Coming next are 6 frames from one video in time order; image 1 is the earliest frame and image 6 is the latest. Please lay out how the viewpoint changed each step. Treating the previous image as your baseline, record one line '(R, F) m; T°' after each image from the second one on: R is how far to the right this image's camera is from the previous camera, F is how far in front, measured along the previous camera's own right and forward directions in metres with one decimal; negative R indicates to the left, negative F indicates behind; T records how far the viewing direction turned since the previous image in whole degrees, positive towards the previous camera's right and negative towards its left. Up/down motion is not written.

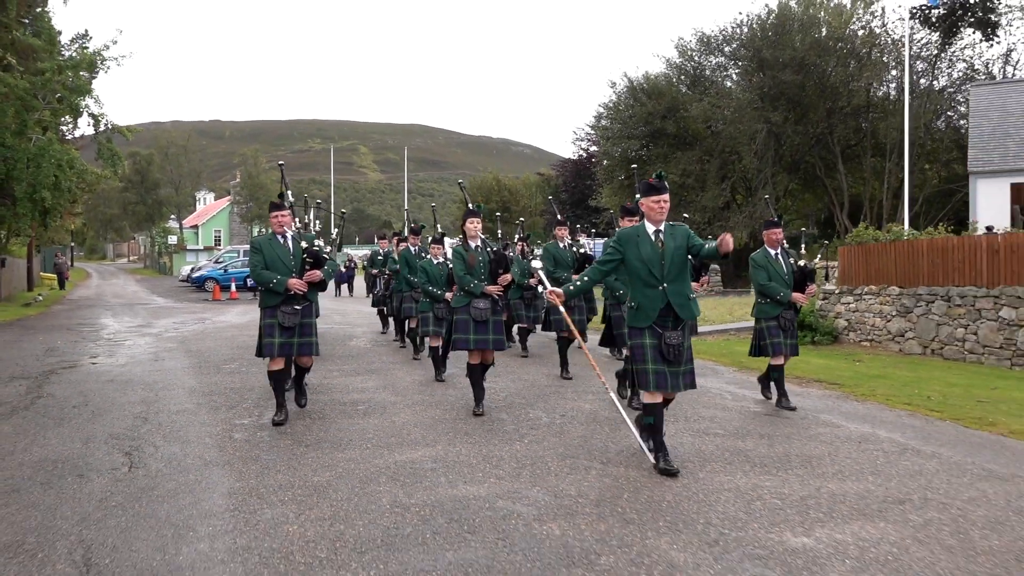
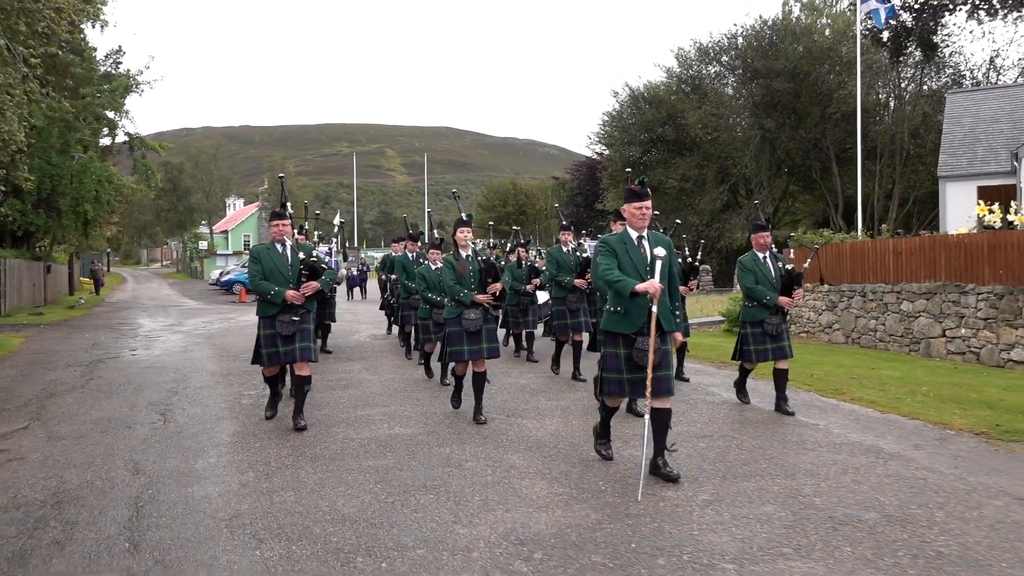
(+0.8, -1.8) m; -2°
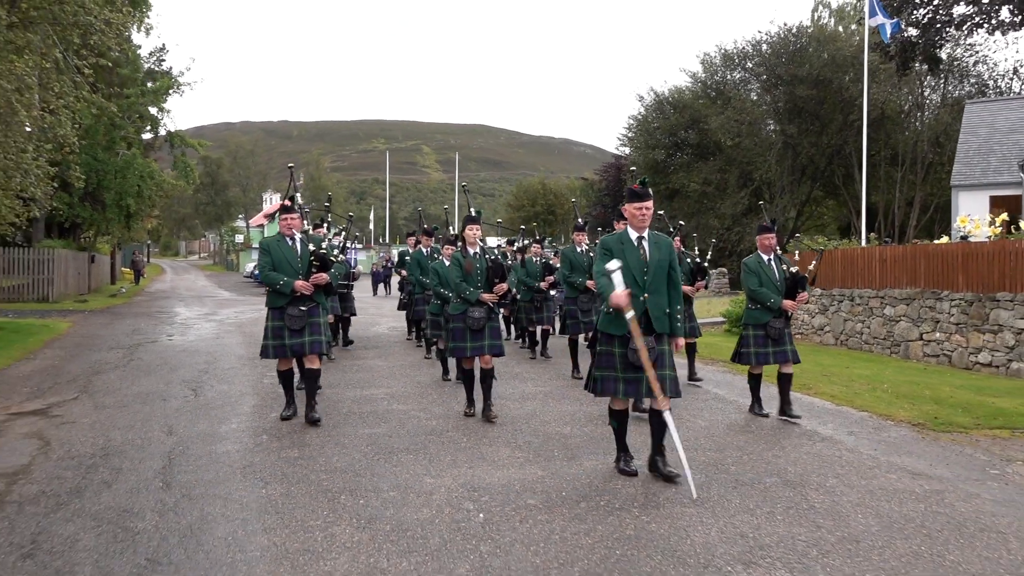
(+0.4, -0.9) m; -2°
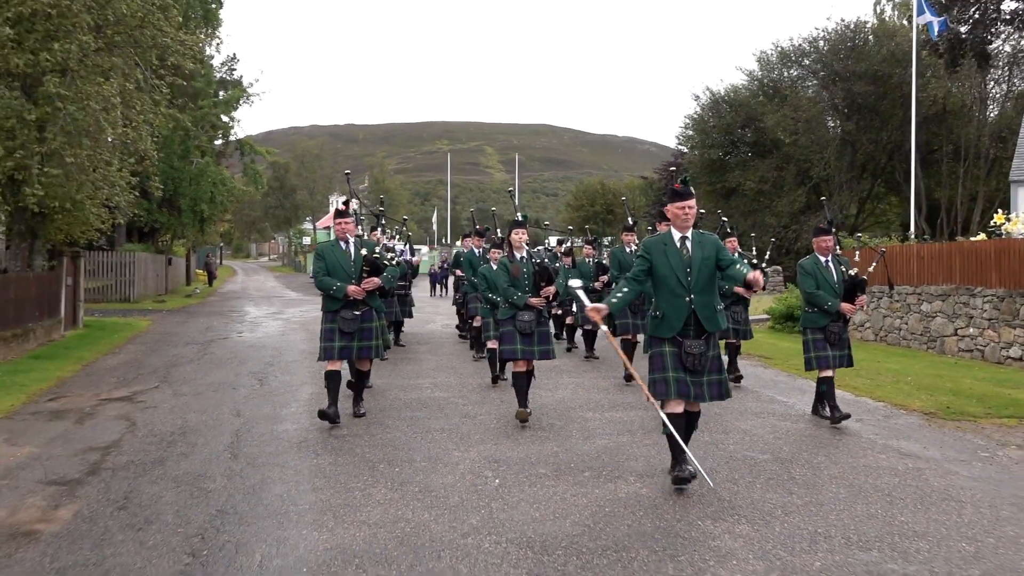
(+0.3, -0.7) m; -4°
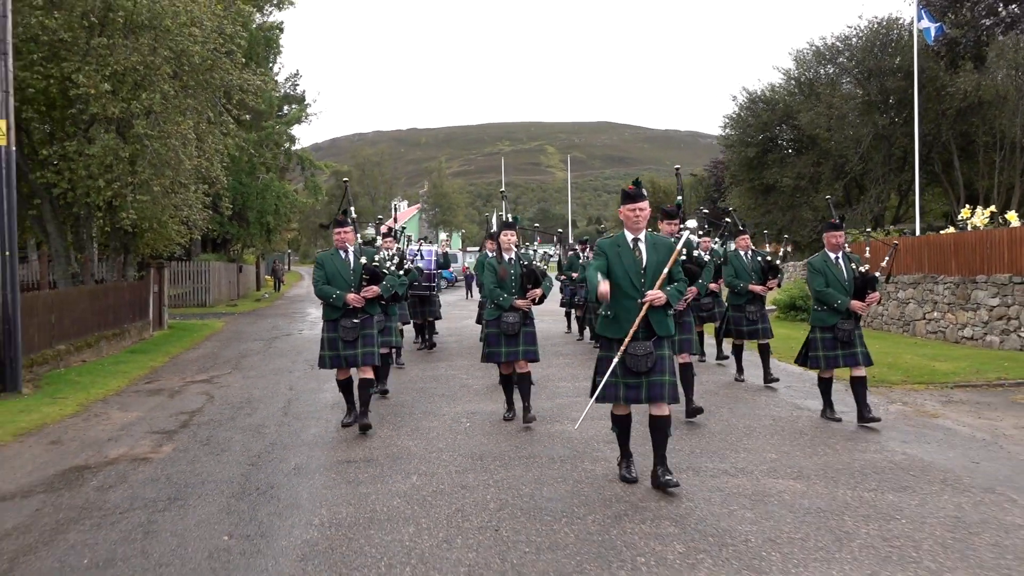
(+0.8, -1.8) m; -4°
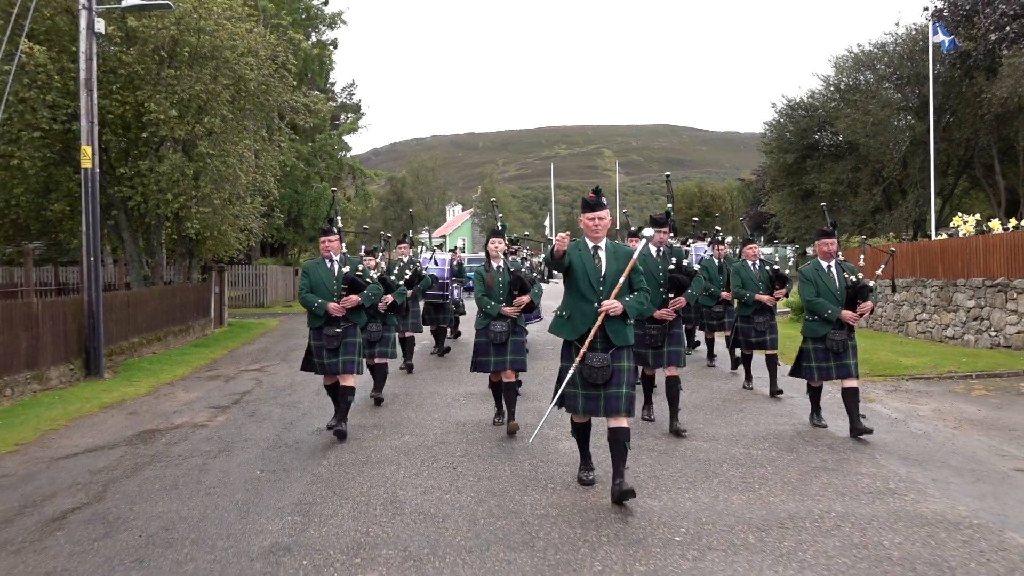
(+0.6, -1.3) m; -4°
